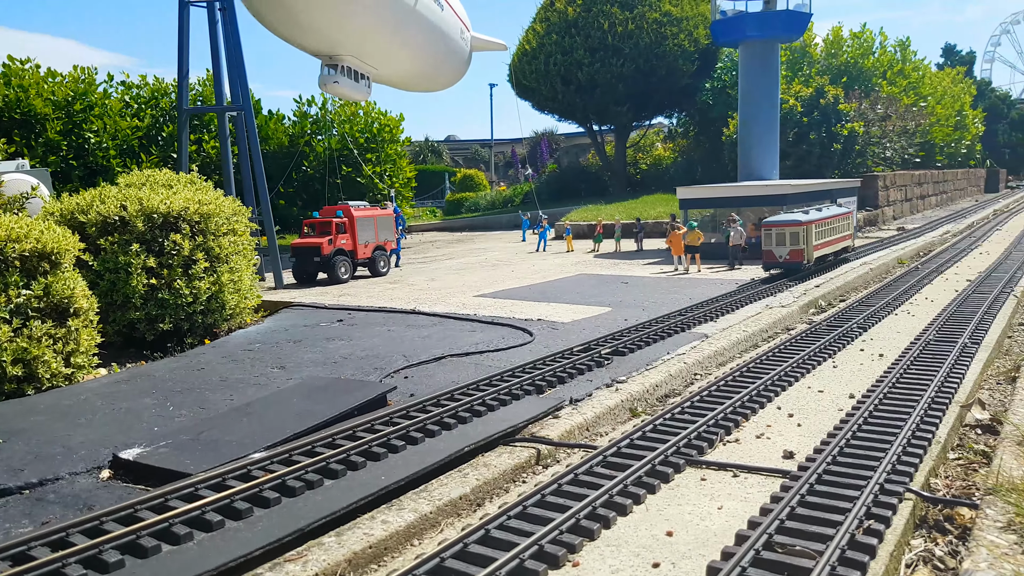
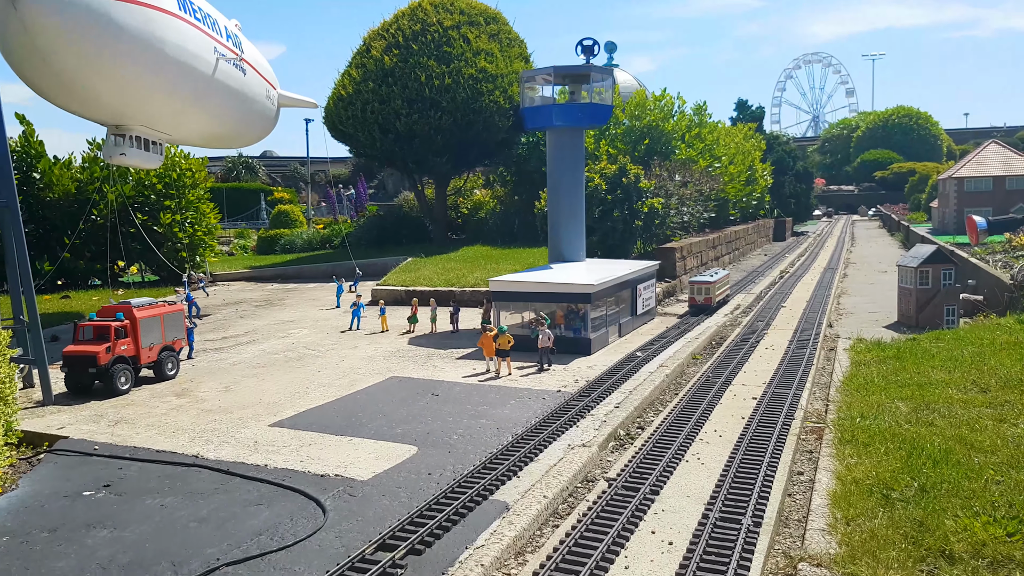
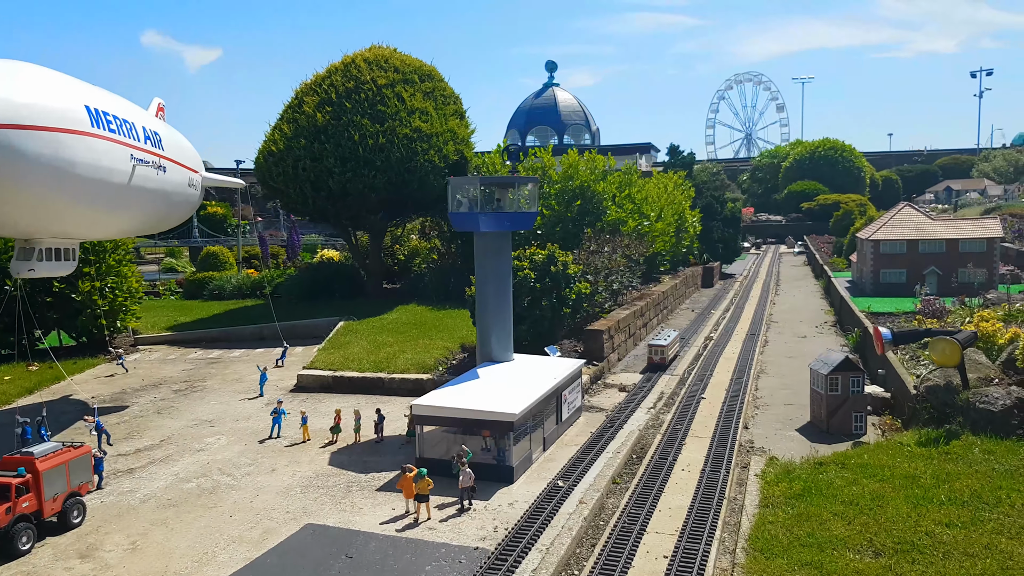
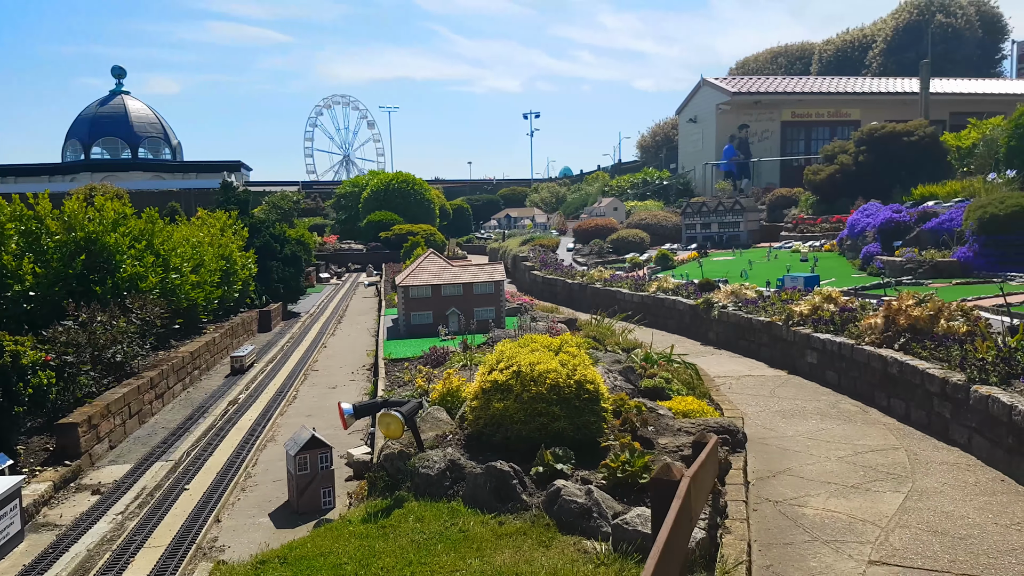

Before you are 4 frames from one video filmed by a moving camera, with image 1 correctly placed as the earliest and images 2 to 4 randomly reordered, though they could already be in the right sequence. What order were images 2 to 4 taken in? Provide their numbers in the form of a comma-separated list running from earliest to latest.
2, 3, 4
